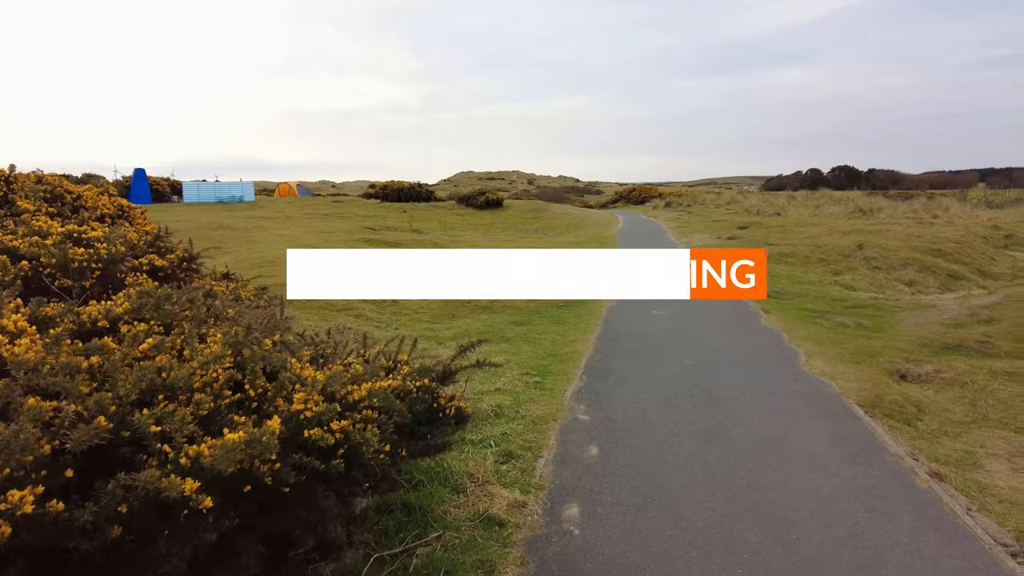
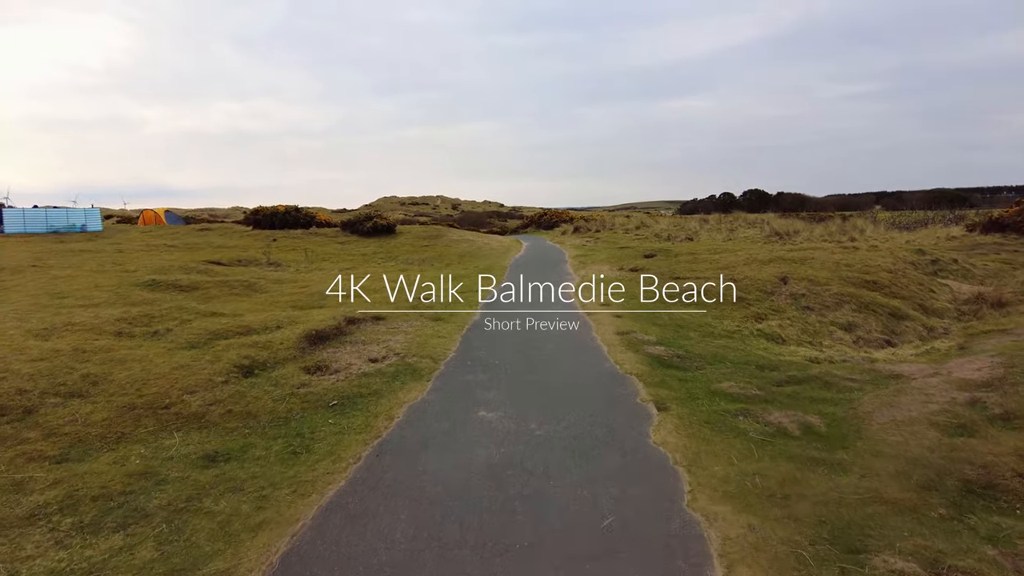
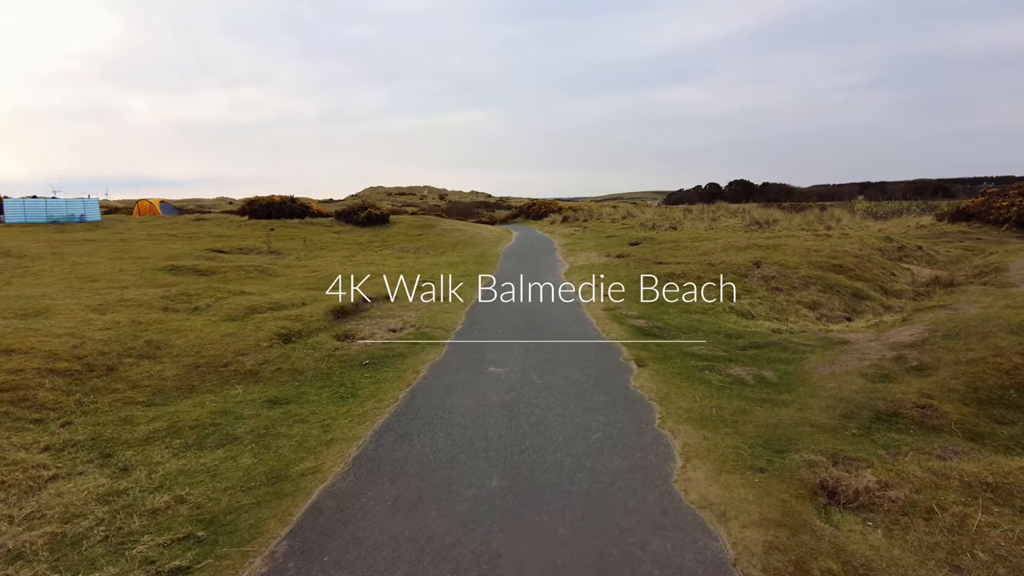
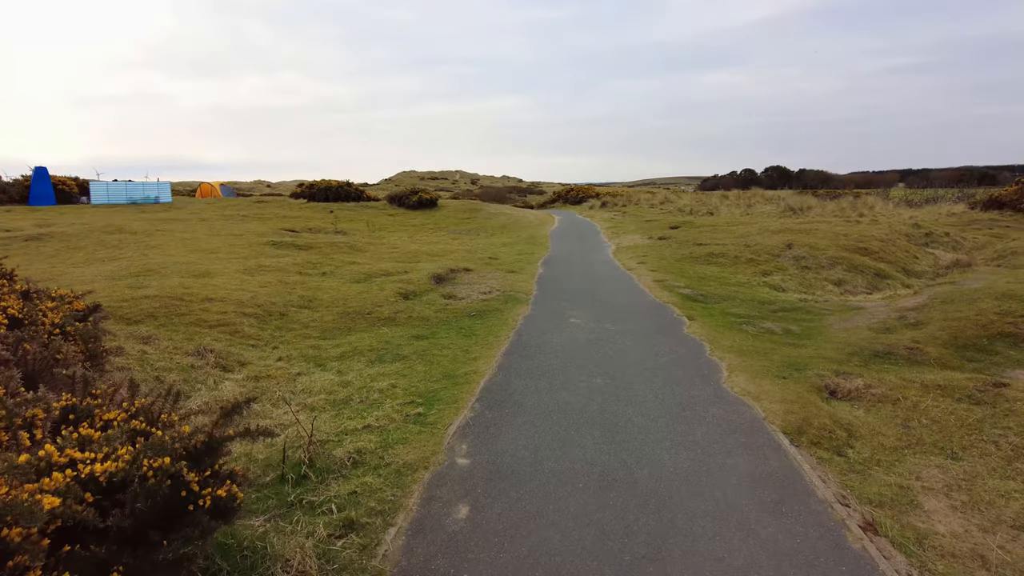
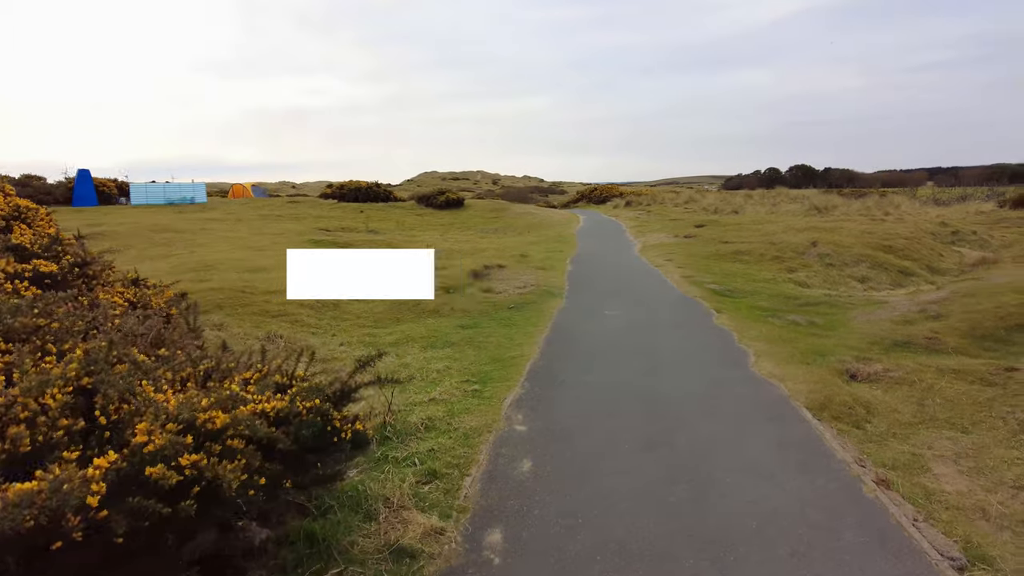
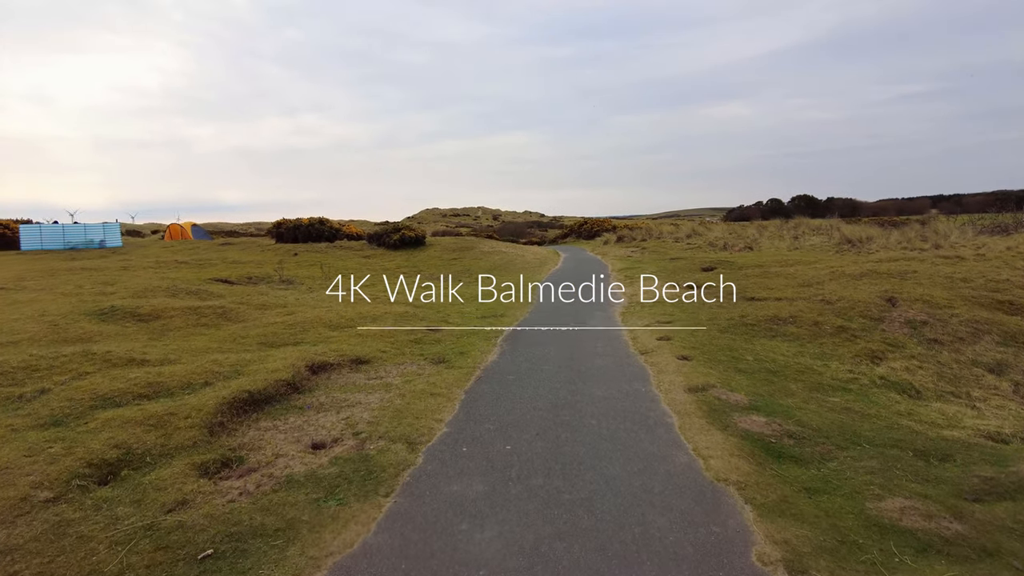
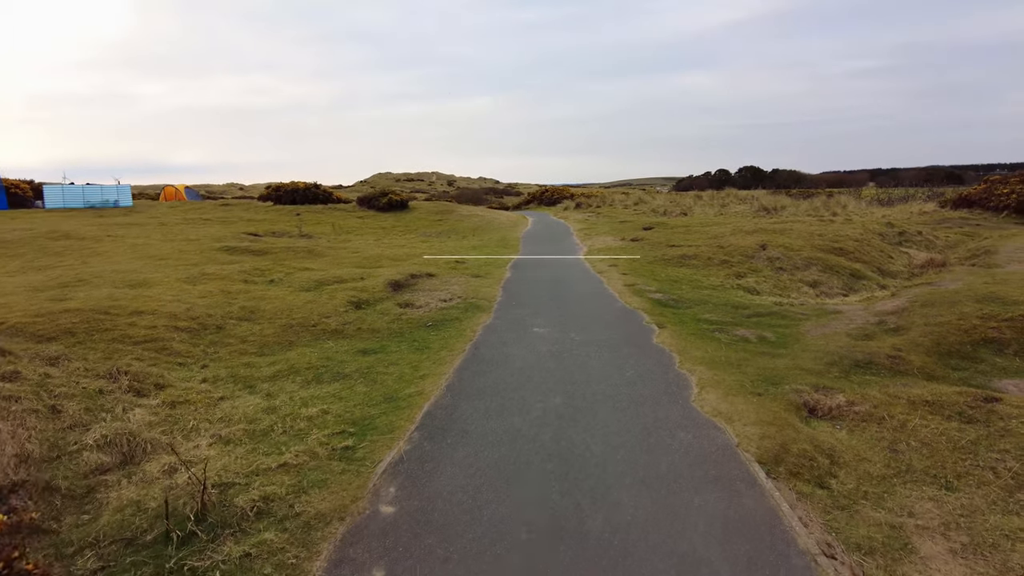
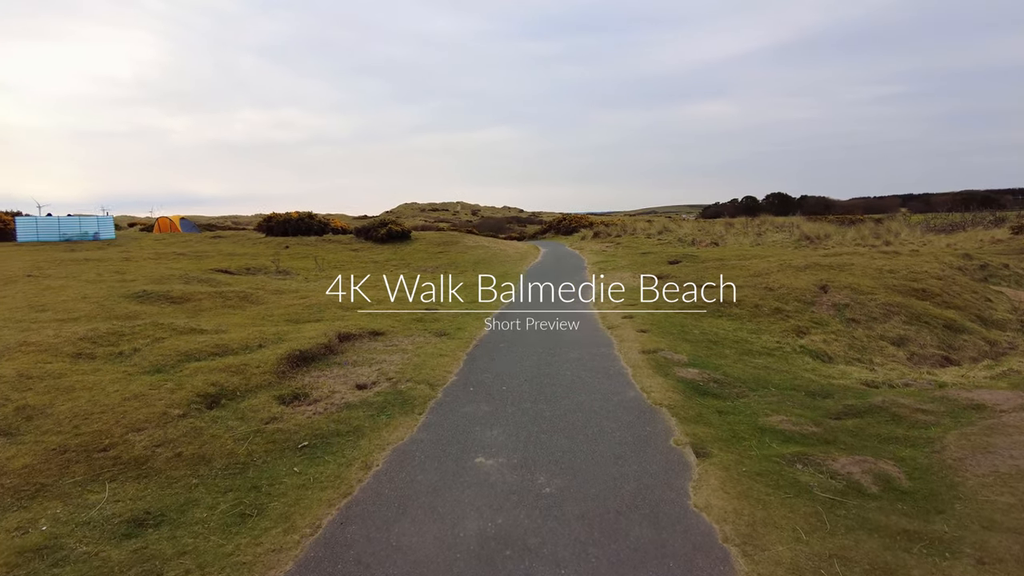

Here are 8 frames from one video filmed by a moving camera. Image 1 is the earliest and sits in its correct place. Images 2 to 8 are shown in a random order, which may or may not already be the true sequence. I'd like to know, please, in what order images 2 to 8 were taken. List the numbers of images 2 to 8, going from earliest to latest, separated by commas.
5, 4, 7, 3, 2, 8, 6
